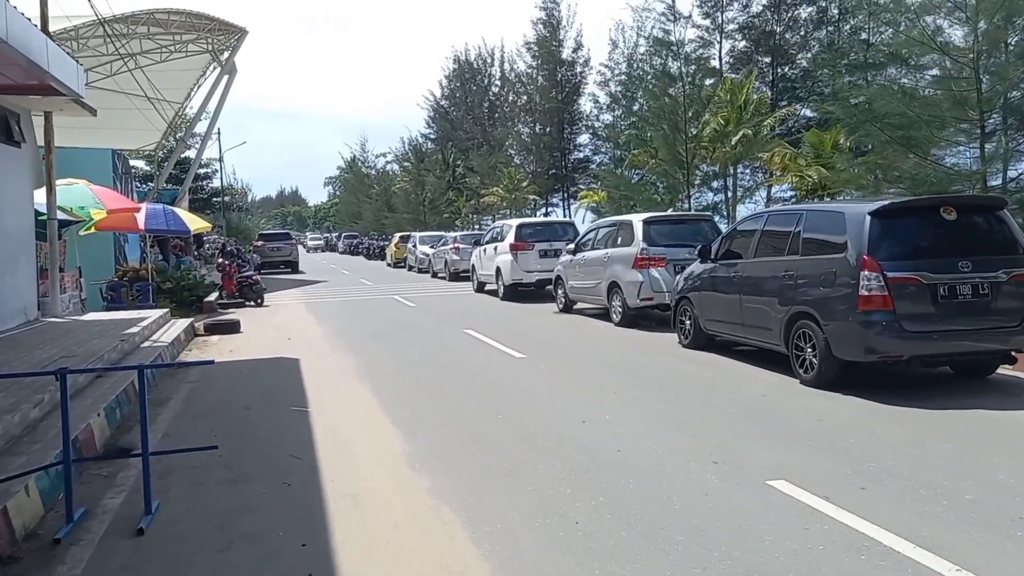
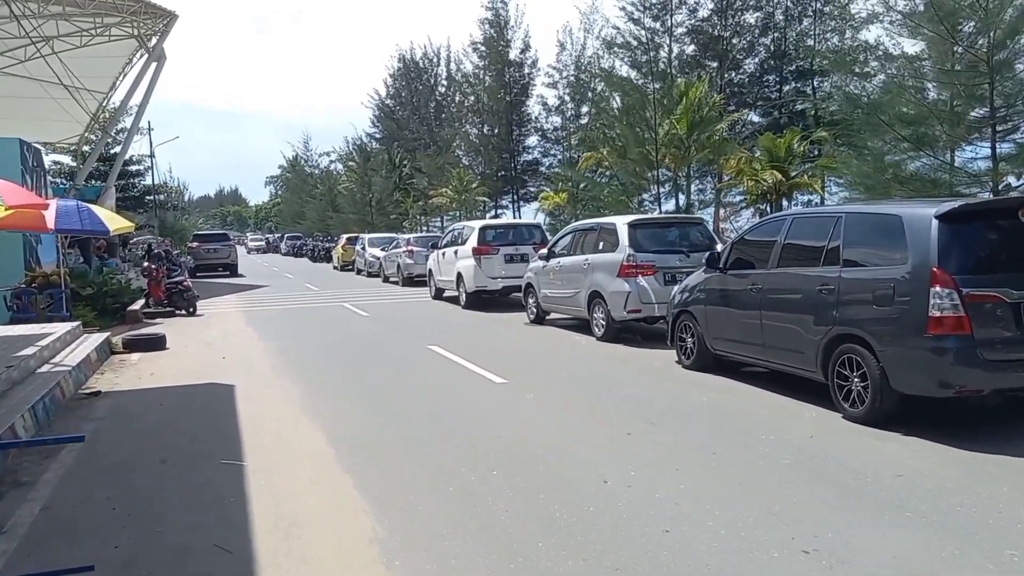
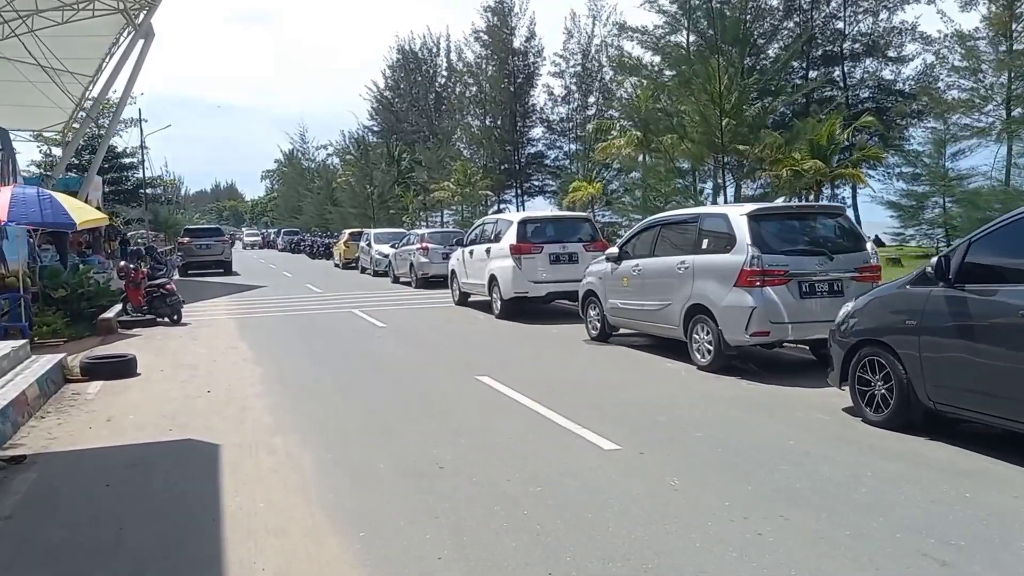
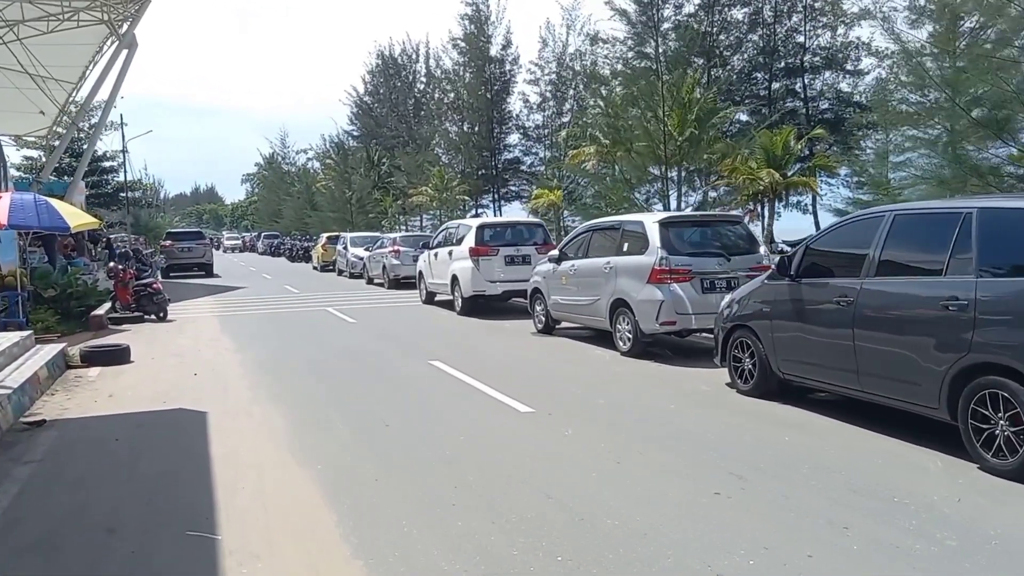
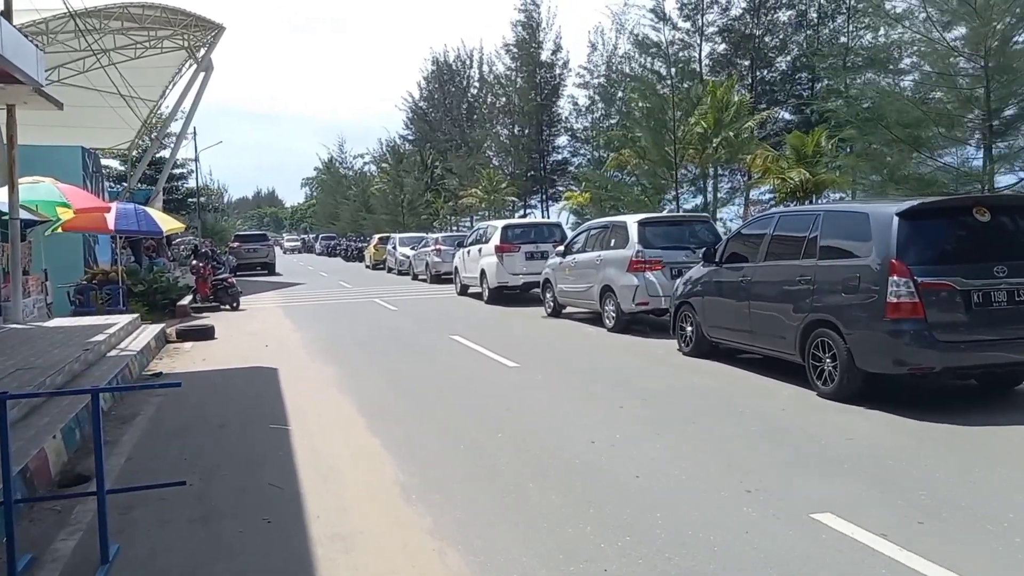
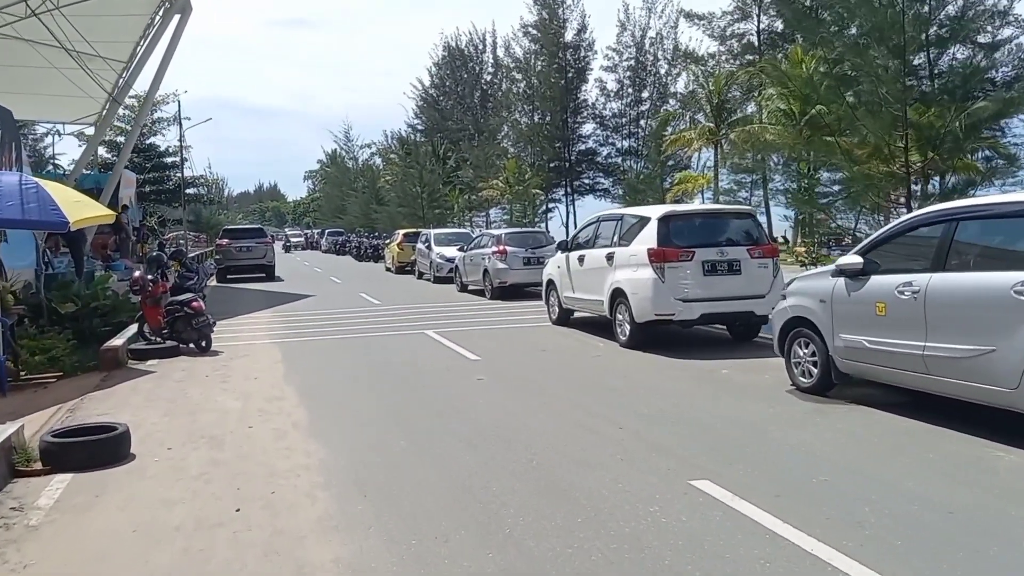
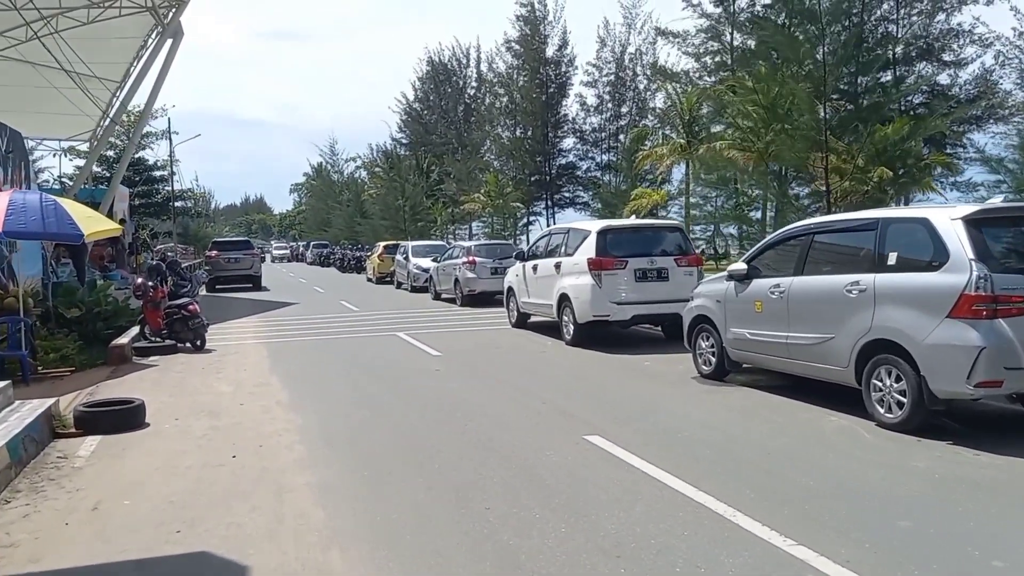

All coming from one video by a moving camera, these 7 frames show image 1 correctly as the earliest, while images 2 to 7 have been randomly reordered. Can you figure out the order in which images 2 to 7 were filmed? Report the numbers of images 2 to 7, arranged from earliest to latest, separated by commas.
5, 2, 4, 3, 7, 6
